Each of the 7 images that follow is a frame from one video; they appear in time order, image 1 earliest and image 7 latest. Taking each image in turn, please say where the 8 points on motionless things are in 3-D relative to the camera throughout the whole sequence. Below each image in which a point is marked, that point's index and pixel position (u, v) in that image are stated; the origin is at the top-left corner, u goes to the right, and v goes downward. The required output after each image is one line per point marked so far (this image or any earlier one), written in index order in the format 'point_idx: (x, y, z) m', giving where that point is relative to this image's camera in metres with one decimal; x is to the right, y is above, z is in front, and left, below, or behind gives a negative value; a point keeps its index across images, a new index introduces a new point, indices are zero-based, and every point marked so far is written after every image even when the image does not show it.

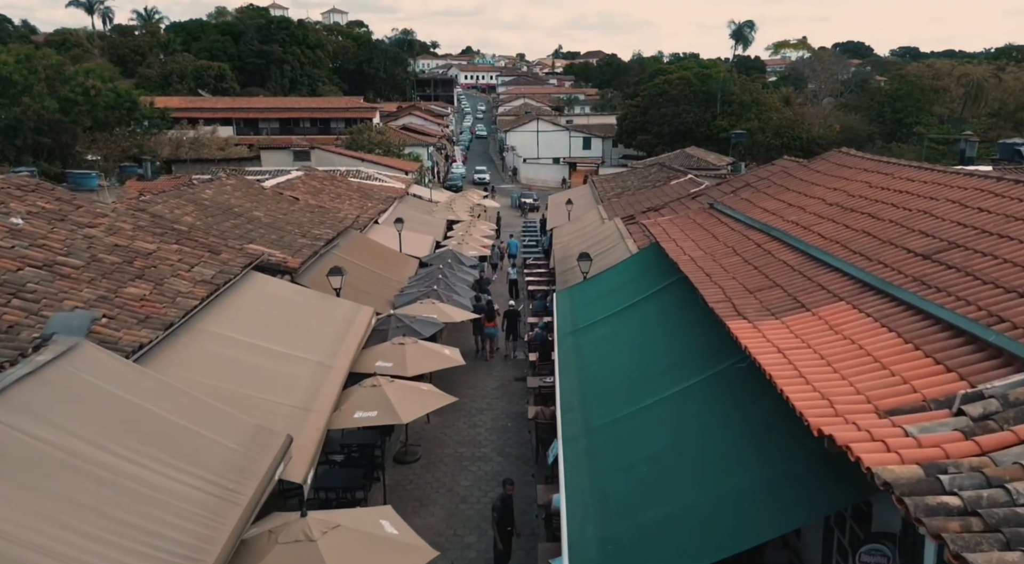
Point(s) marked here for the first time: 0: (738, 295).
0: (+2.4, -0.1, +8.4) m
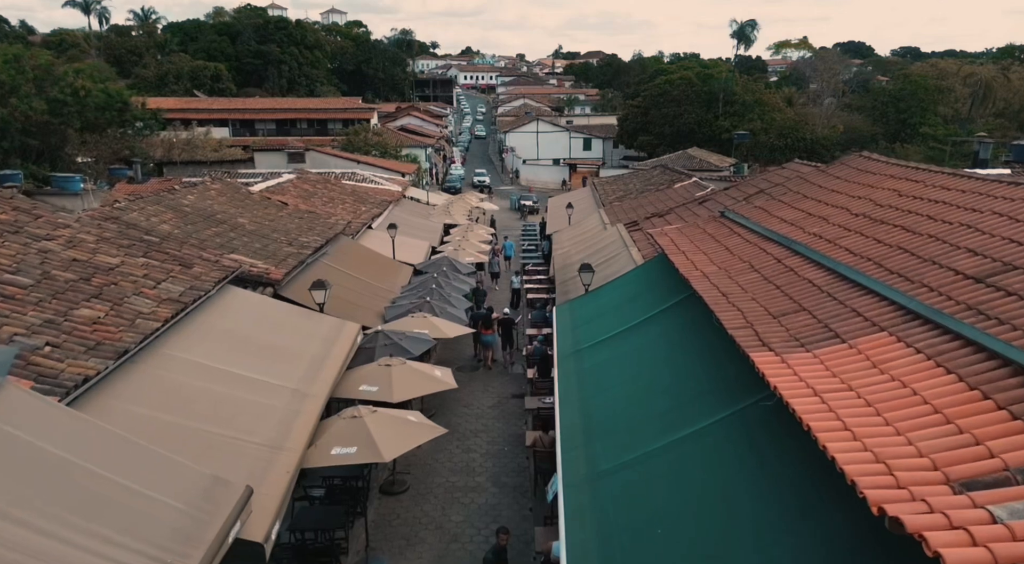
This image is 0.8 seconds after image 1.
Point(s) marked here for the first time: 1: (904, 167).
0: (+2.3, -0.4, +7.4) m
1: (+5.3, +1.5, +10.7) m
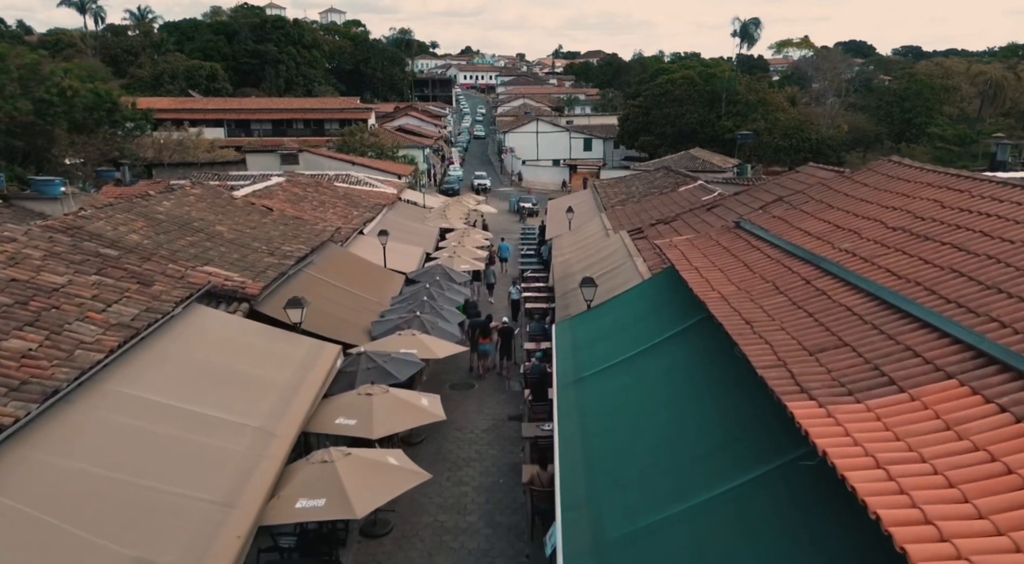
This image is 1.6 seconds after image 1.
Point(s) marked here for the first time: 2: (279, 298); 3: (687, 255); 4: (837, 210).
0: (+2.2, -0.6, +6.4) m
1: (+5.2, +1.3, +9.6) m
2: (-4.2, -0.3, +14.2) m
3: (+2.3, +0.3, +10.7) m
4: (+4.1, +0.9, +10.2) m
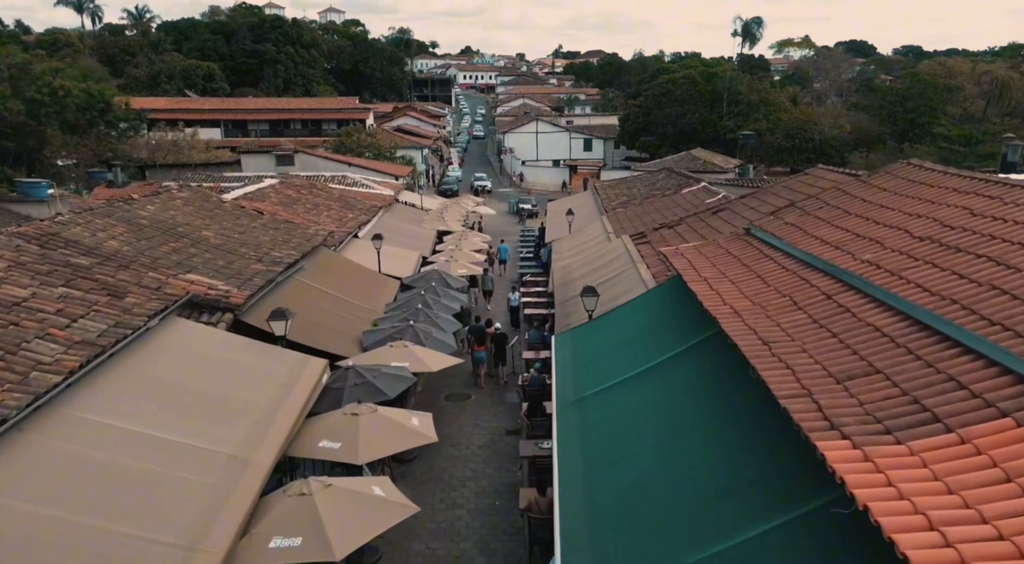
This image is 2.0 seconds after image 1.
0: (+2.2, -0.7, +5.7) m
1: (+5.1, +1.2, +9.0) m
2: (-4.2, -0.4, +13.6) m
3: (+2.3, +0.2, +10.0) m
4: (+4.1, +0.8, +9.5) m
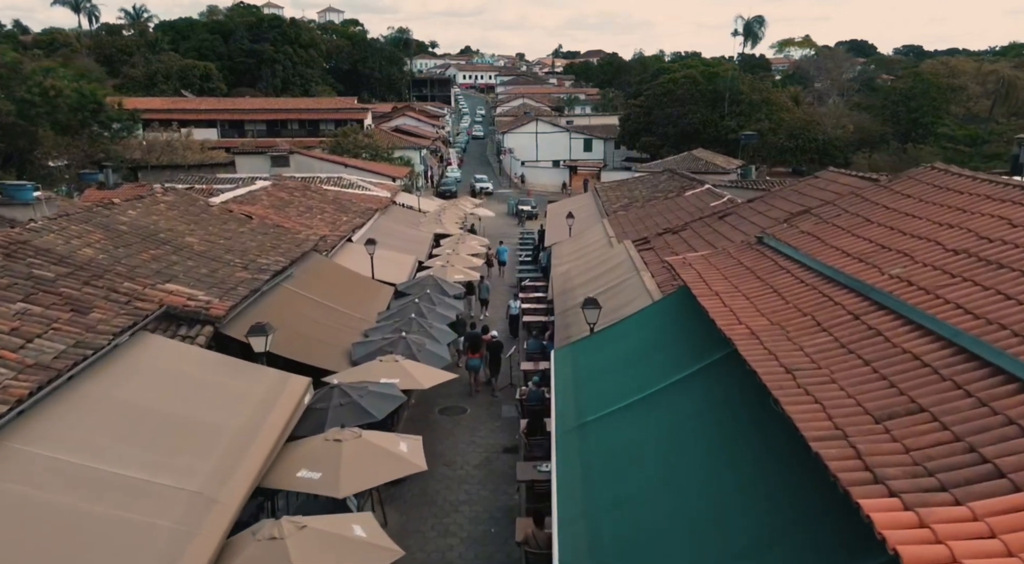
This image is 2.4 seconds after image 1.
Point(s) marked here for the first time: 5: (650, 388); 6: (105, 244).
0: (+2.2, -0.9, +5.0) m
1: (+5.1, +1.0, +8.3) m
2: (-4.3, -0.6, +12.9) m
3: (+2.2, +0.1, +9.3) m
4: (+4.0, +0.6, +8.8) m
5: (+1.5, -1.1, +8.4) m
6: (-6.7, +0.6, +13.2) m
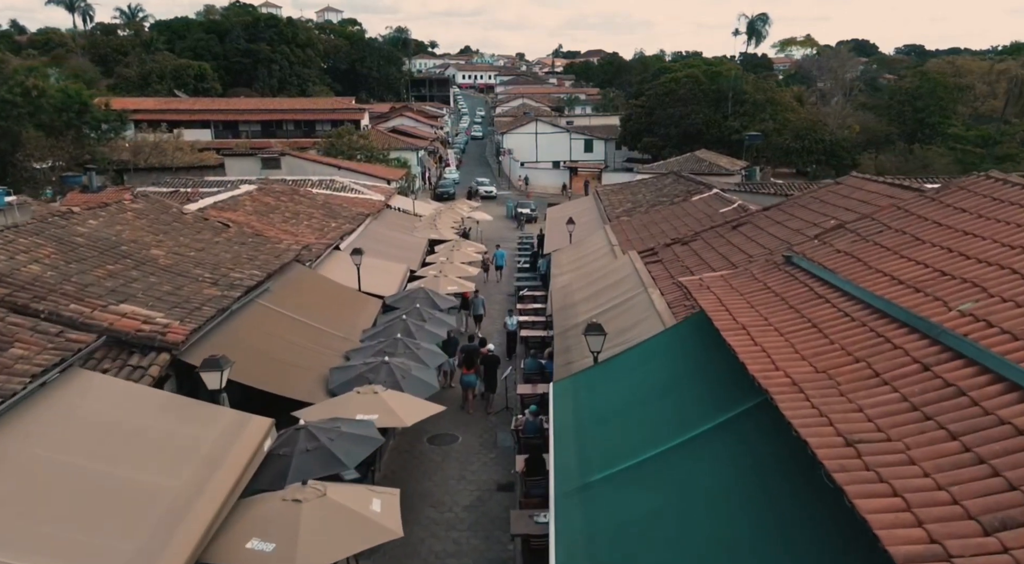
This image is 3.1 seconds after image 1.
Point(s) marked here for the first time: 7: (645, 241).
0: (+2.1, -1.2, +3.8) m
1: (+5.0, +0.7, +7.0) m
2: (-4.3, -0.9, +11.6) m
3: (+2.2, -0.2, +8.1) m
4: (+4.0, +0.4, +7.5) m
5: (+1.4, -1.4, +7.1) m
6: (-6.8, +0.4, +11.9) m
7: (+3.0, +0.9, +17.8) m
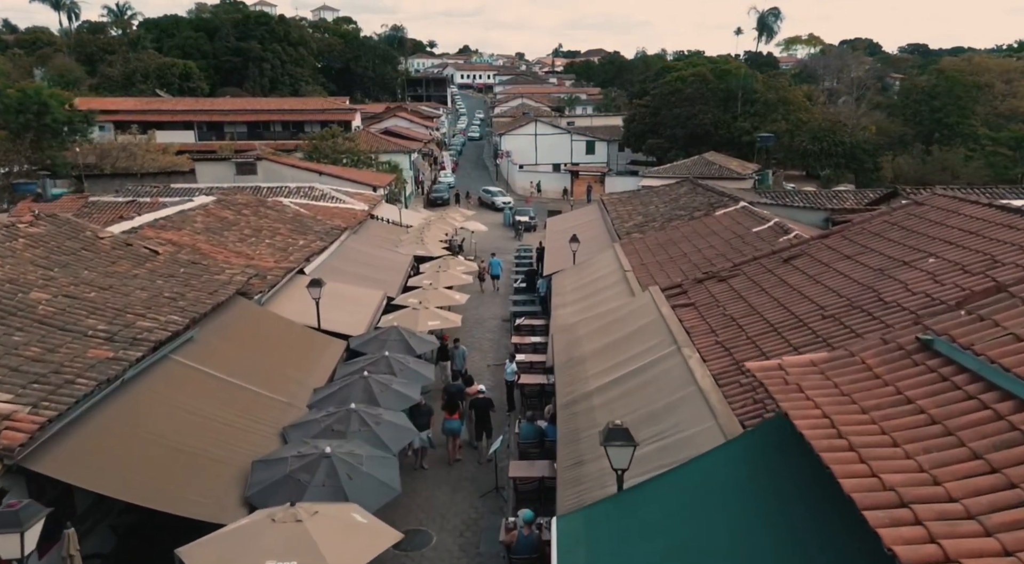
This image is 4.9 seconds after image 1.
0: (+1.9, -1.9, +0.6) m
1: (+4.9, 0.0, +3.8) m
2: (-4.5, -1.5, +8.4) m
3: (+2.0, -0.9, +4.8) m
4: (+3.8, -0.3, +4.3) m
5: (+1.2, -2.1, +3.9) m
6: (-6.9, -0.3, +8.7) m
7: (+2.8, +0.2, +14.6) m
